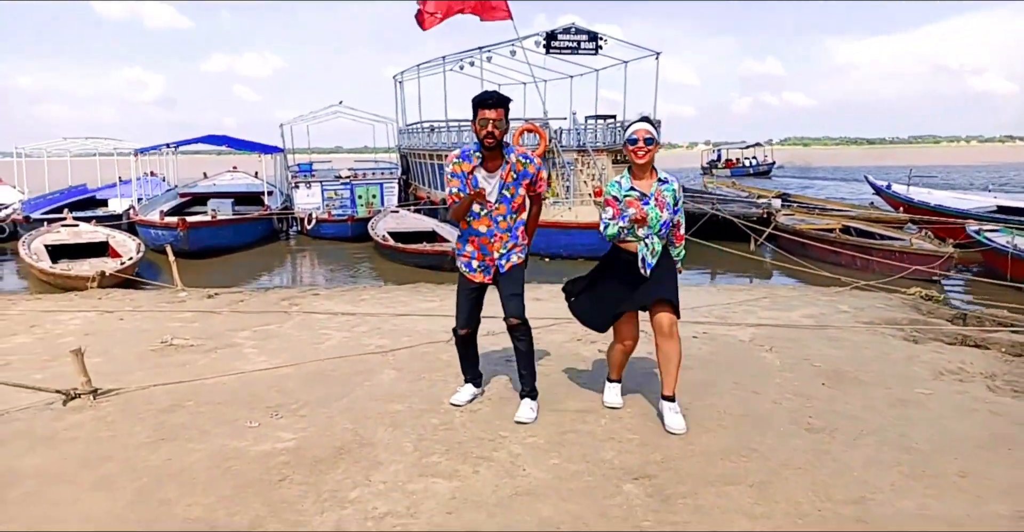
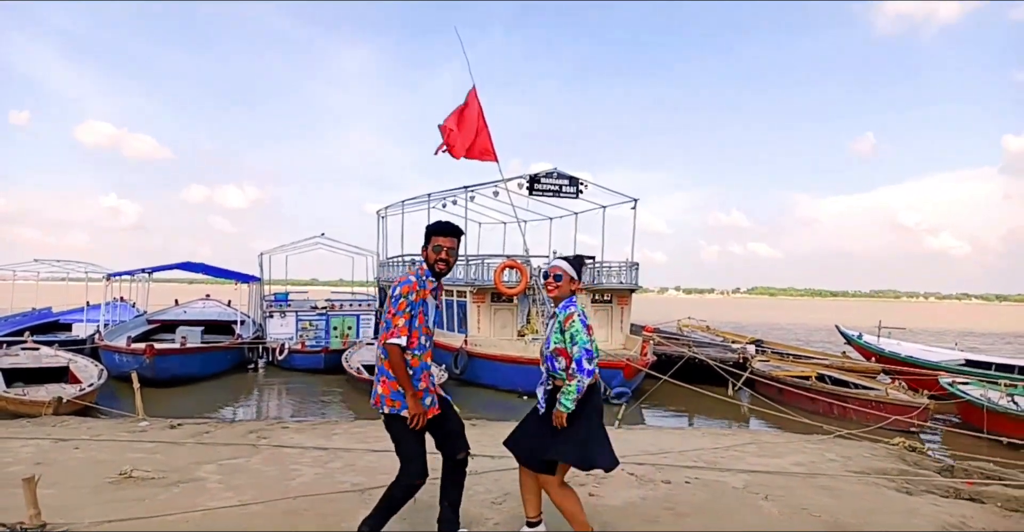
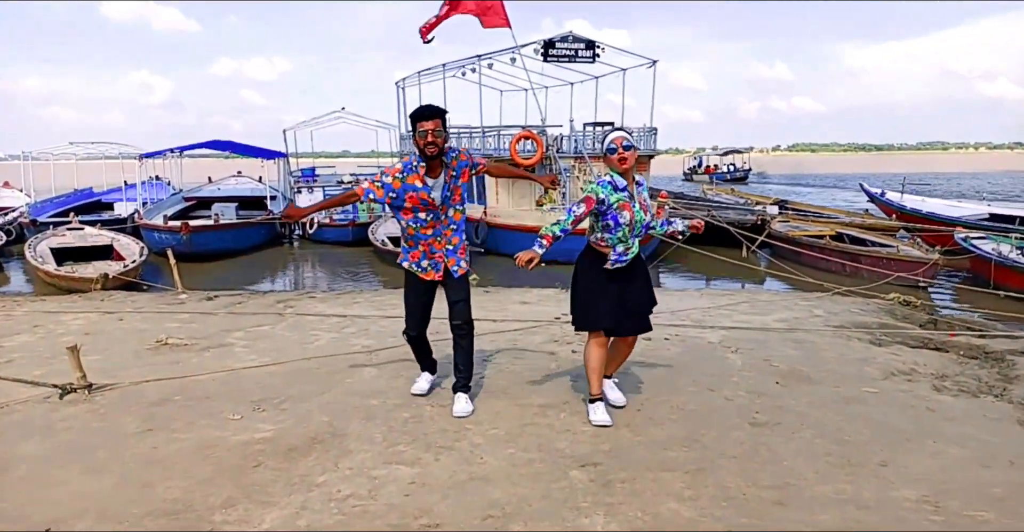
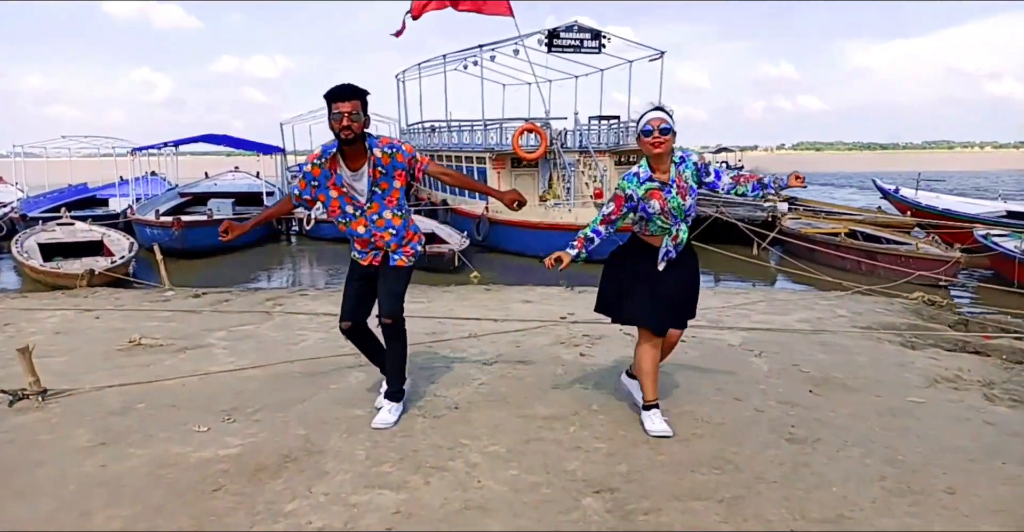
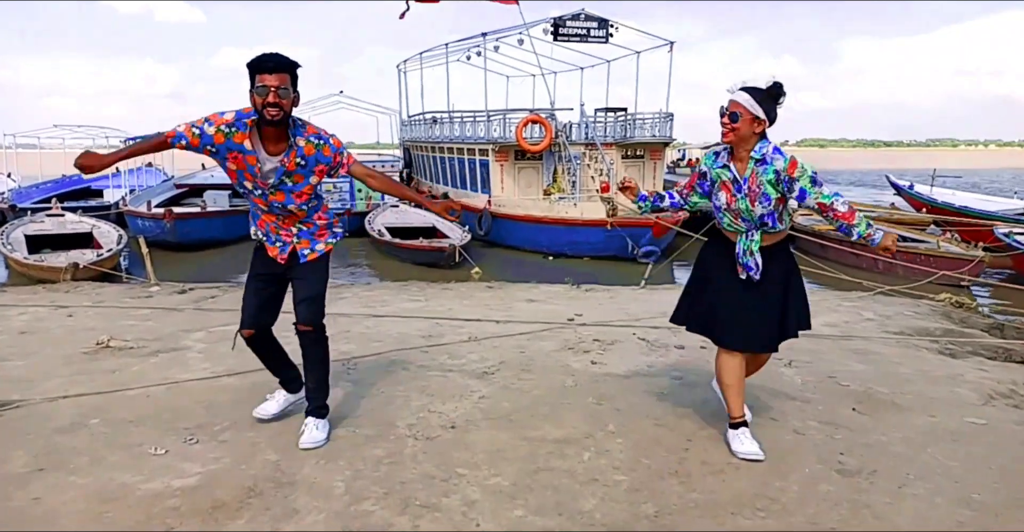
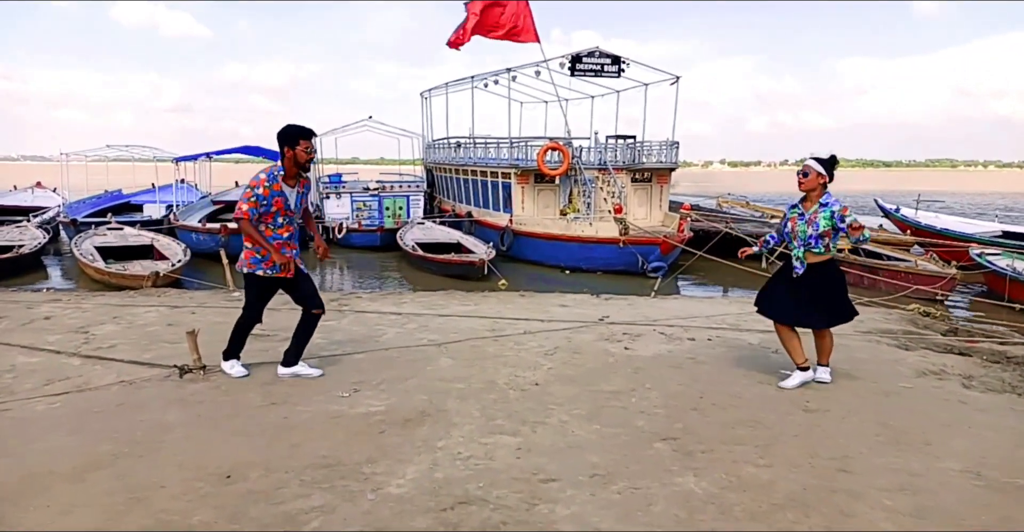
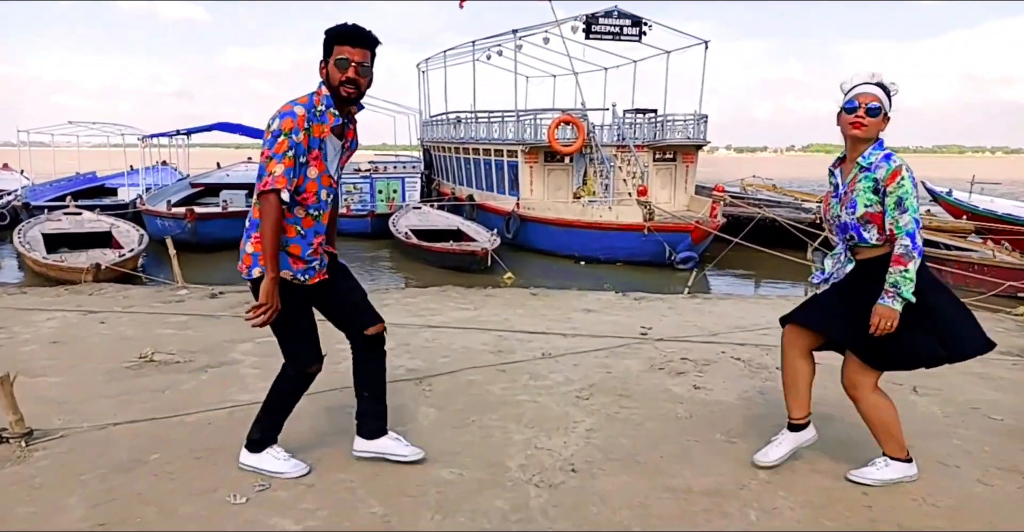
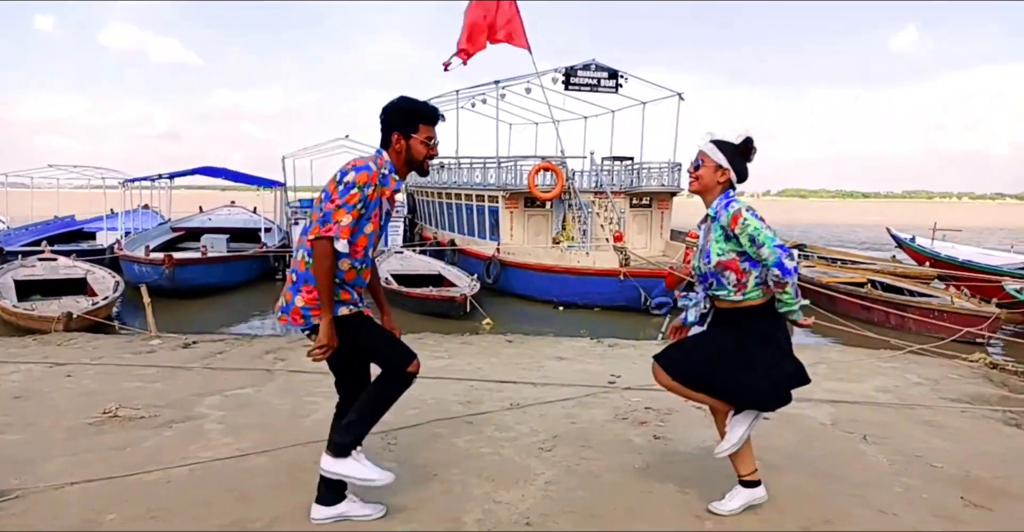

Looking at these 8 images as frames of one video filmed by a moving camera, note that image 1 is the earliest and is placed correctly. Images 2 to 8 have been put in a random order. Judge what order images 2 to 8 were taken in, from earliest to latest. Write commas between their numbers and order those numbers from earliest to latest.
3, 4, 5, 6, 7, 8, 2
